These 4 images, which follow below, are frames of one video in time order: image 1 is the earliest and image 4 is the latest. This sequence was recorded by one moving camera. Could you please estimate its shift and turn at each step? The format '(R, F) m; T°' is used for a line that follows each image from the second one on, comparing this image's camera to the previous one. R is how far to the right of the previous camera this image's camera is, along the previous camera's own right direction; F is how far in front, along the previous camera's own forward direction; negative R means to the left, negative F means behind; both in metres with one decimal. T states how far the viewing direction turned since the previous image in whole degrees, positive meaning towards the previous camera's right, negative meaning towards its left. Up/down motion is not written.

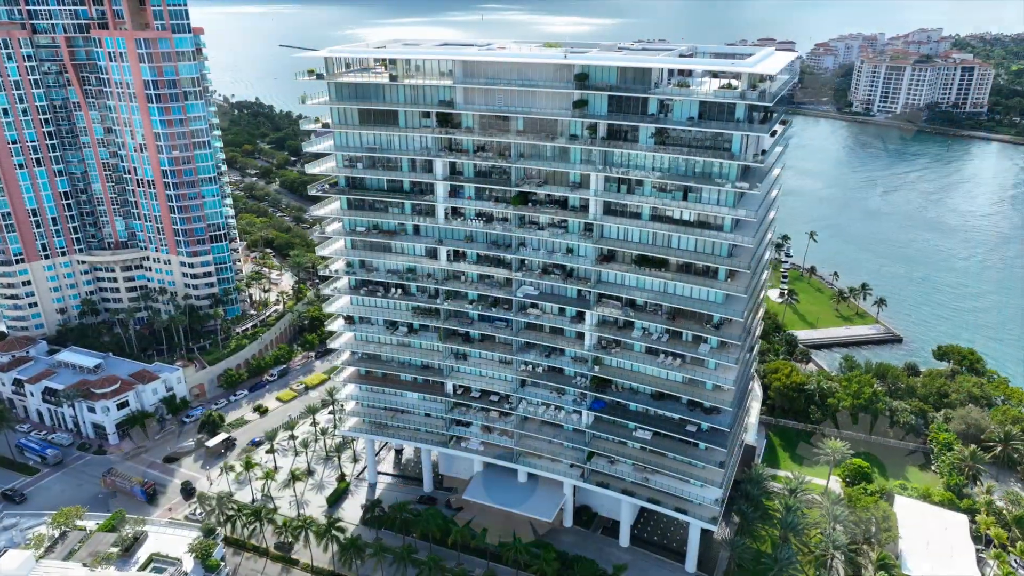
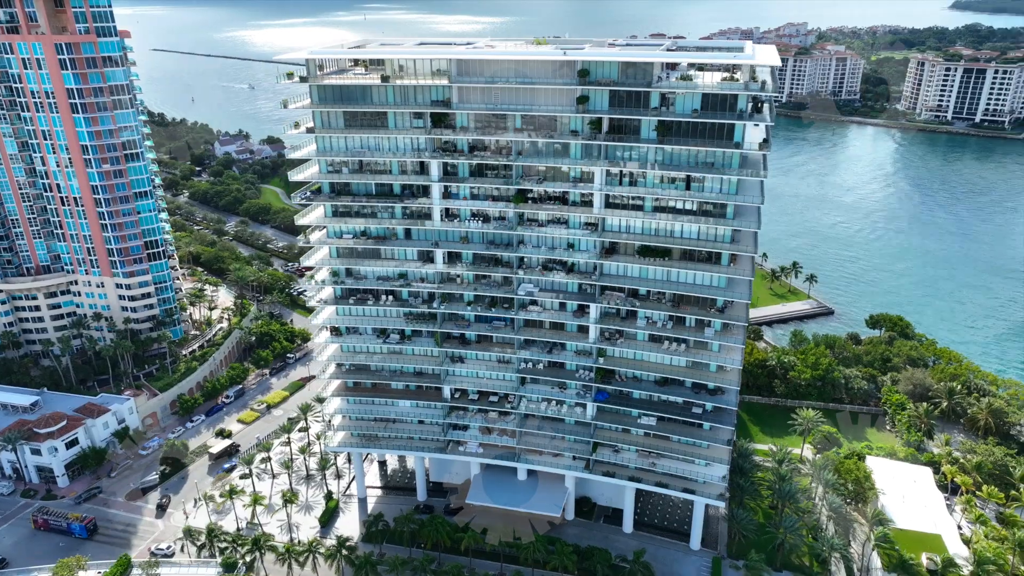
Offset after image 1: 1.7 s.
(-8.5, +0.9) m; +8°
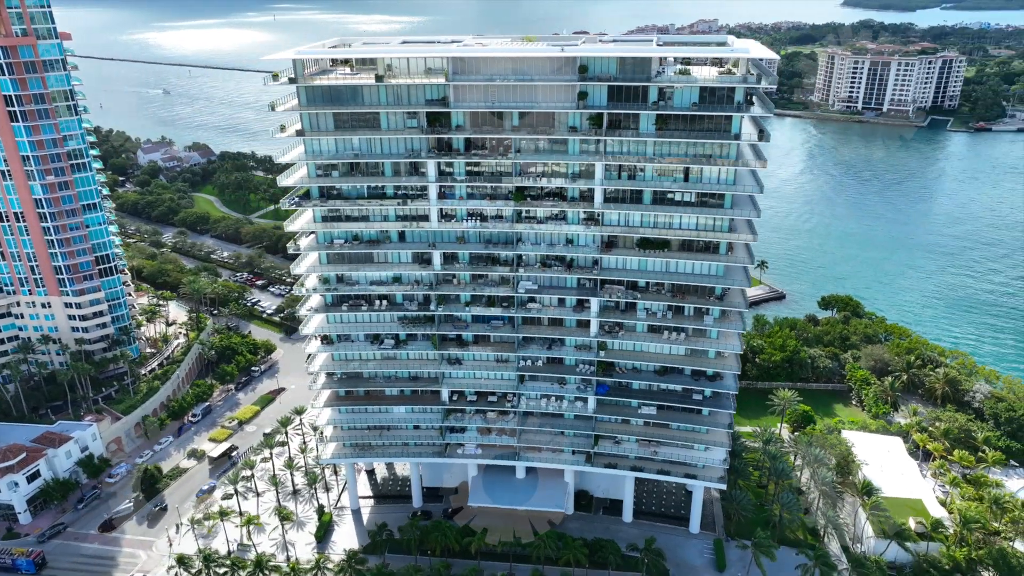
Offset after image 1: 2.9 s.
(-6.2, +0.6) m; +6°
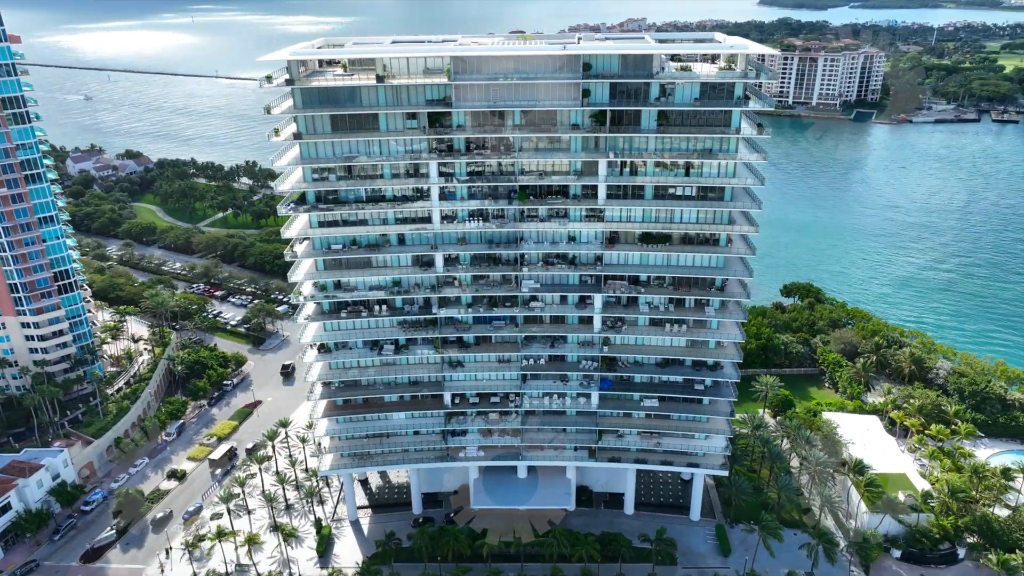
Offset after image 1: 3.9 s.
(-5.6, +0.4) m; +5°
